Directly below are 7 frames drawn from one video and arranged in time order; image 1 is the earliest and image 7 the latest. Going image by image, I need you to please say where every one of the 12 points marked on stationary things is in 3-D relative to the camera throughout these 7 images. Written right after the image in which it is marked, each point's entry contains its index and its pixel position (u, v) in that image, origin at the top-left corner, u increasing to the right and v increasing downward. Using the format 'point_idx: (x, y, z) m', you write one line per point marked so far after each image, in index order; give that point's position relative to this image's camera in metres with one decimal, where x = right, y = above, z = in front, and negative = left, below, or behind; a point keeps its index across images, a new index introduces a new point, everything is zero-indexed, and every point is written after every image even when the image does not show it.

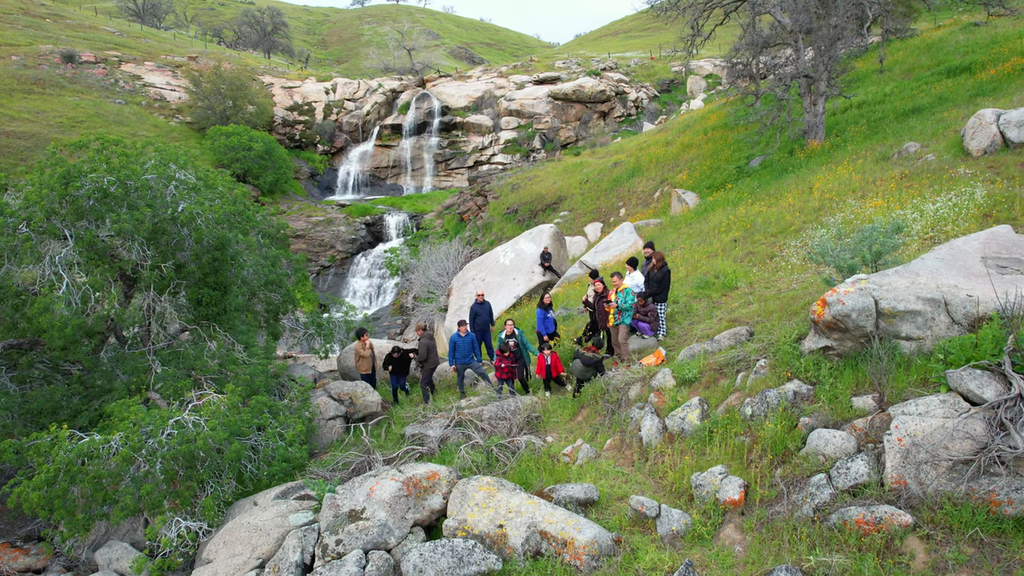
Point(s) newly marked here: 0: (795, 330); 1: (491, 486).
0: (+2.5, -0.4, +6.7) m
1: (-0.2, -1.5, +5.6) m
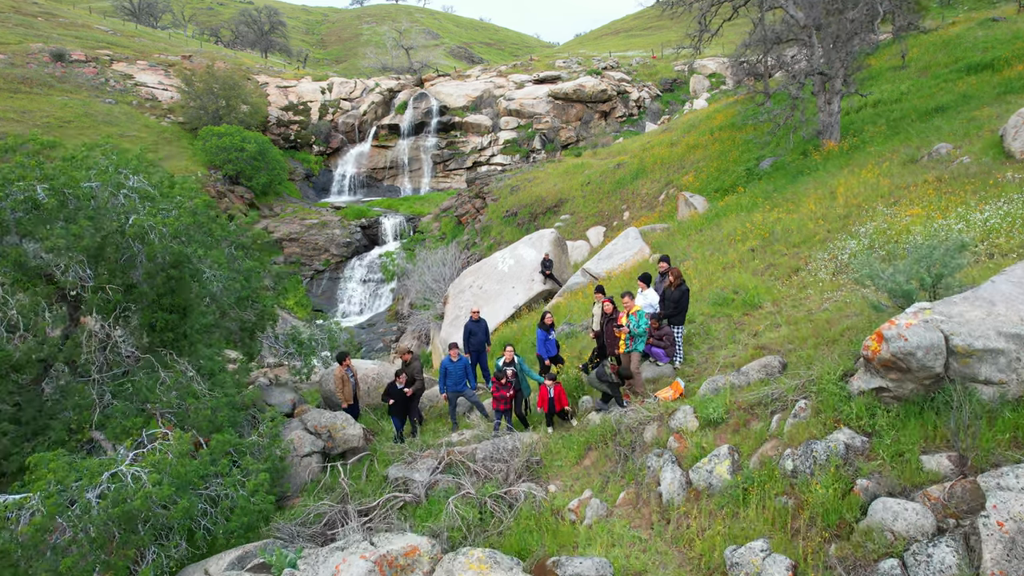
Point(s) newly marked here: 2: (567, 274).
0: (+2.5, -0.6, +5.8) m
1: (-0.2, -1.7, +4.6) m
2: (+1.4, +0.4, +19.4) m
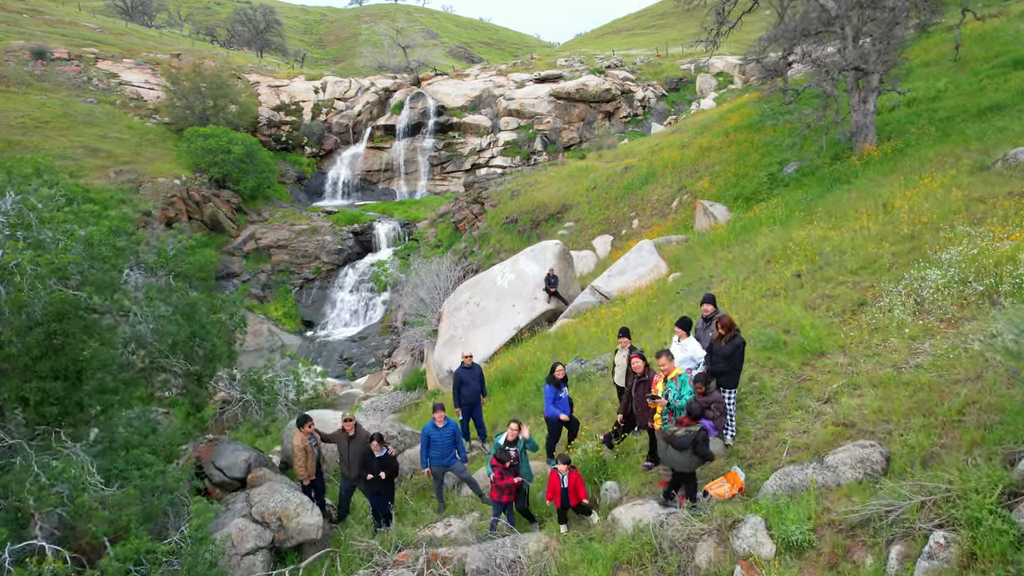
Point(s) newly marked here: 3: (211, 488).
0: (+2.5, -1.0, +4.0) m
1: (-0.2, -2.1, +2.9) m
2: (+1.4, 0.0, +17.6) m
3: (-3.2, -2.1, +8.1) m
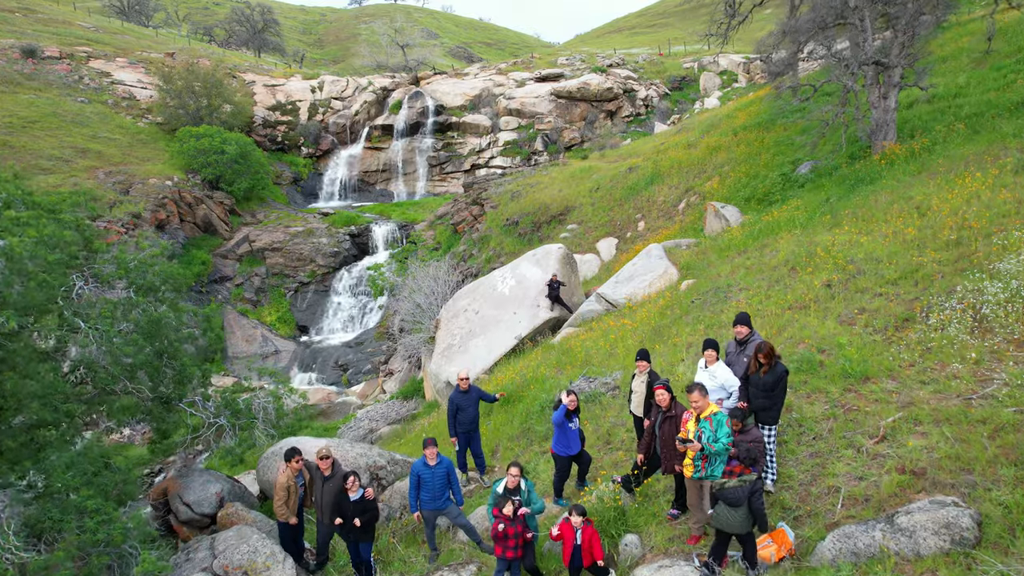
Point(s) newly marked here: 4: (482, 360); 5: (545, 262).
0: (+2.5, -1.1, +3.1) m
1: (-0.2, -2.2, +2.0) m
2: (+1.5, -0.2, +16.7) m
3: (-3.2, -2.2, +7.2) m
4: (-0.6, -1.4, +15.1) m
5: (+0.7, +0.6, +16.6) m
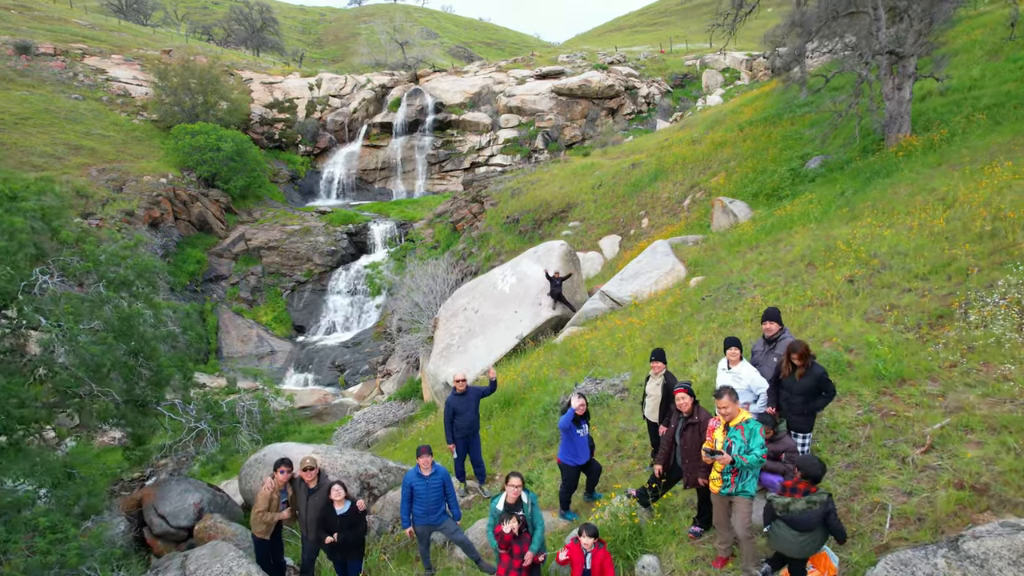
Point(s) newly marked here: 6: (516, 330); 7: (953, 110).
0: (+2.5, -1.0, +2.6) m
1: (-0.1, -2.1, +1.4) m
2: (+1.5, -0.1, +16.2) m
3: (-3.2, -2.2, +6.7) m
4: (-0.6, -1.4, +14.5) m
5: (+0.7, +0.6, +16.1) m
6: (+0.1, -0.8, +14.8) m
7: (+8.5, +3.4, +14.6) m
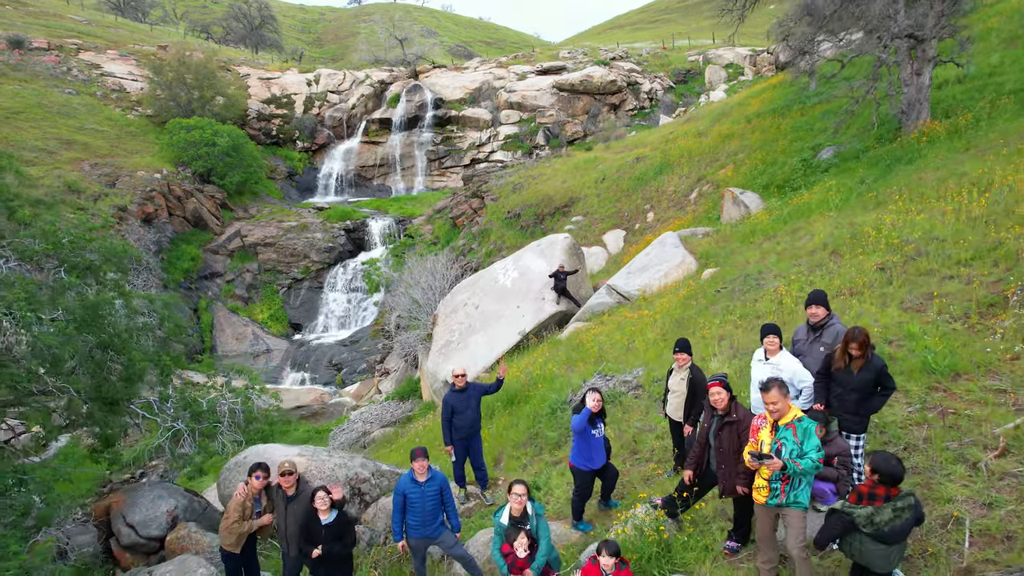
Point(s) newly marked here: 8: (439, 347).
0: (+2.6, -0.9, +2.0) m
1: (-0.1, -2.0, +0.8) m
2: (+1.5, 0.0, +15.6) m
3: (-3.2, -2.1, +6.1) m
4: (-0.5, -1.3, +13.9) m
5: (+0.8, +0.7, +15.5) m
6: (+0.1, -0.7, +14.2) m
7: (+8.5, +3.5, +14.0) m
8: (-1.4, -1.2, +14.9) m
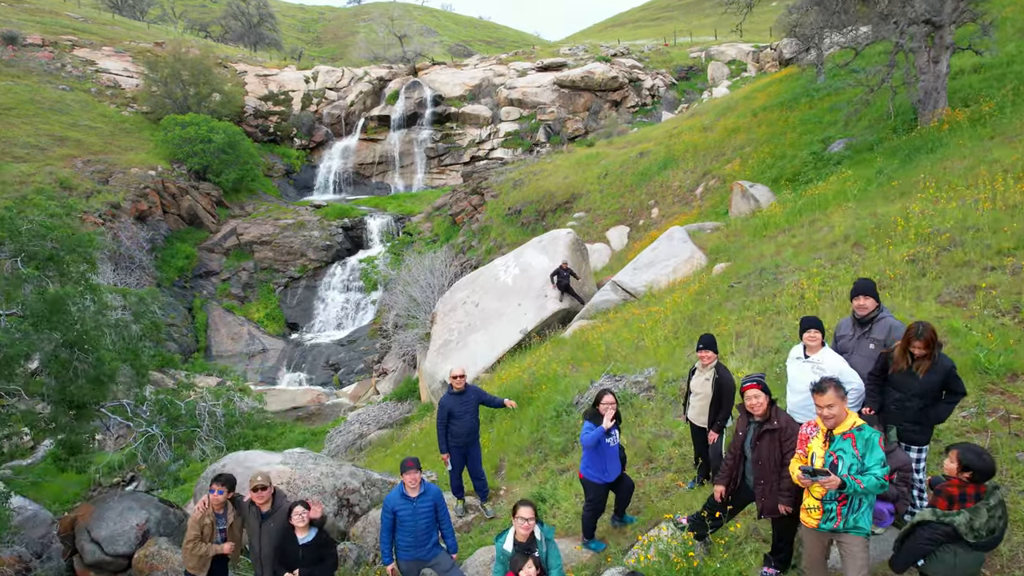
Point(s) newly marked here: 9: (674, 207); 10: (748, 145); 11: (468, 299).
0: (+2.6, -0.9, +1.4) m
1: (-0.1, -2.0, +0.3) m
2: (+1.5, +0.1, +15.0) m
3: (-3.1, -2.0, +5.5) m
4: (-0.5, -1.2, +13.4) m
5: (+0.8, +0.8, +14.9) m
6: (+0.1, -0.6, +13.7) m
7: (+8.5, +3.6, +13.4) m
8: (-1.4, -1.1, +14.4) m
9: (+4.2, +2.1, +19.6) m
10: (+6.1, +3.7, +19.7) m
11: (-0.9, -0.2, +15.1) m
